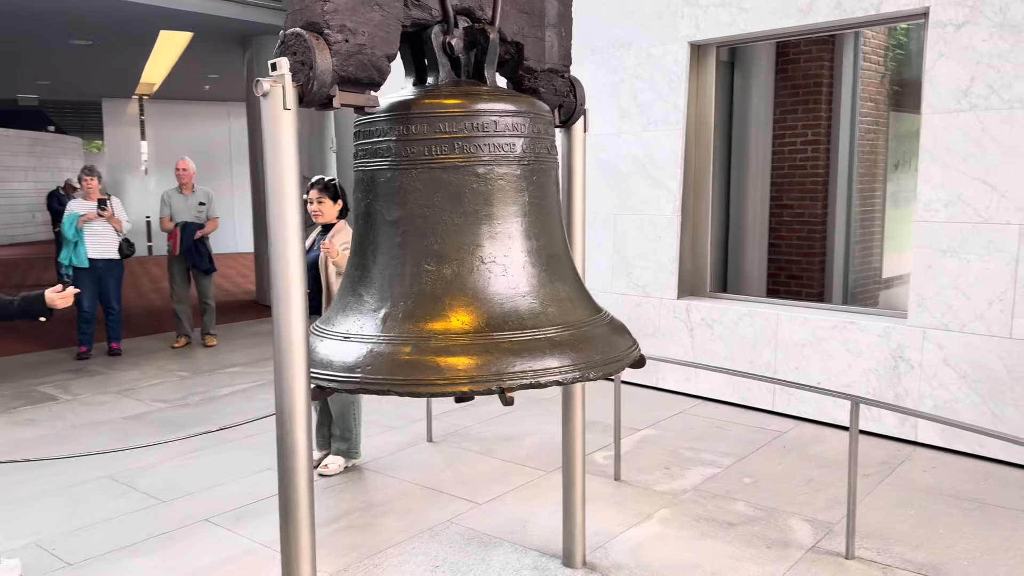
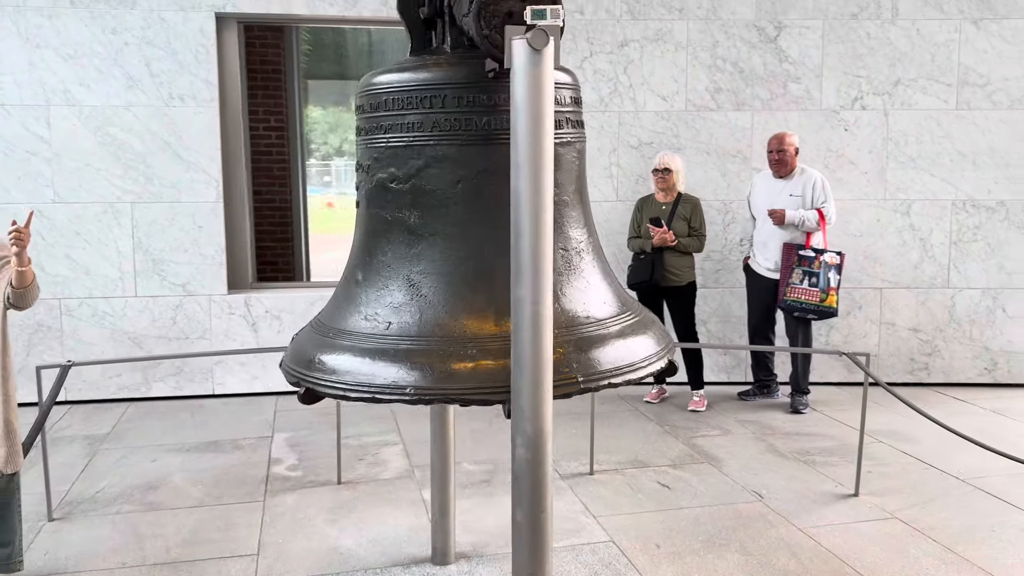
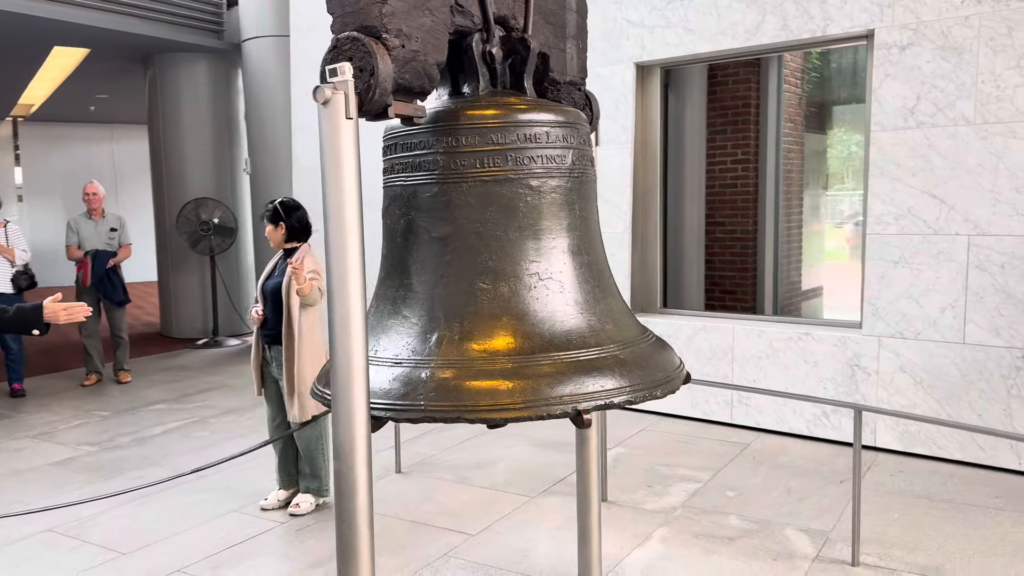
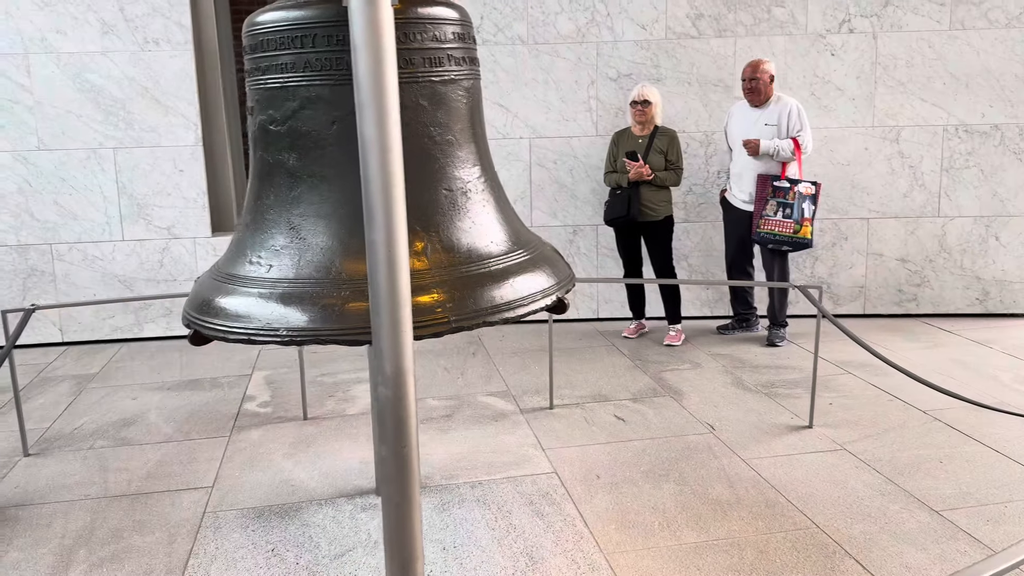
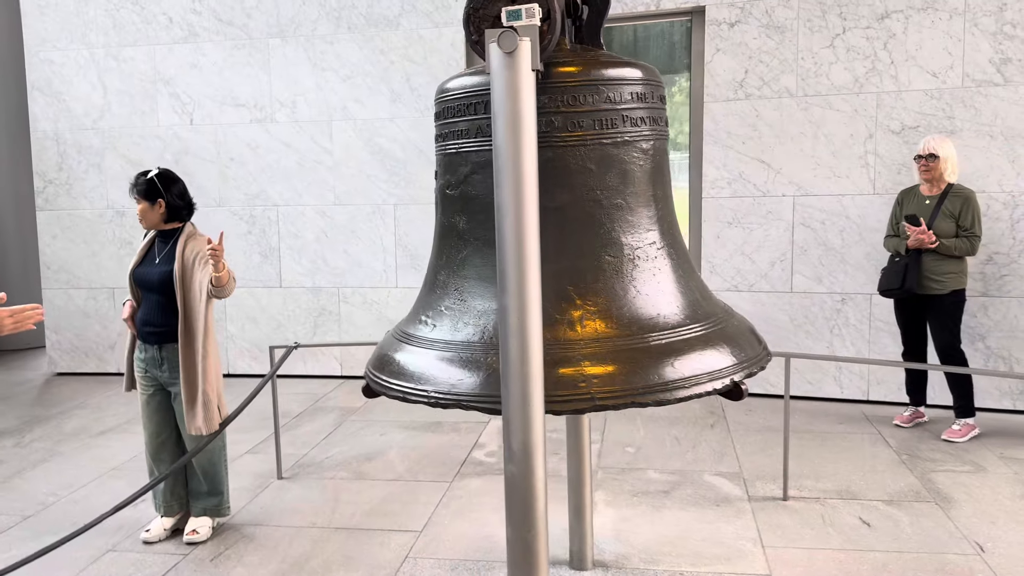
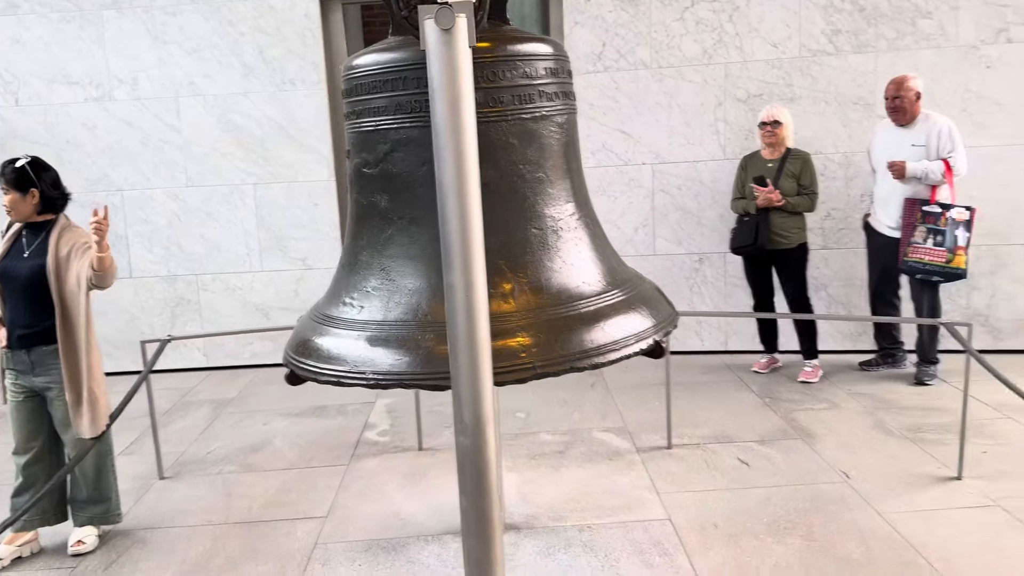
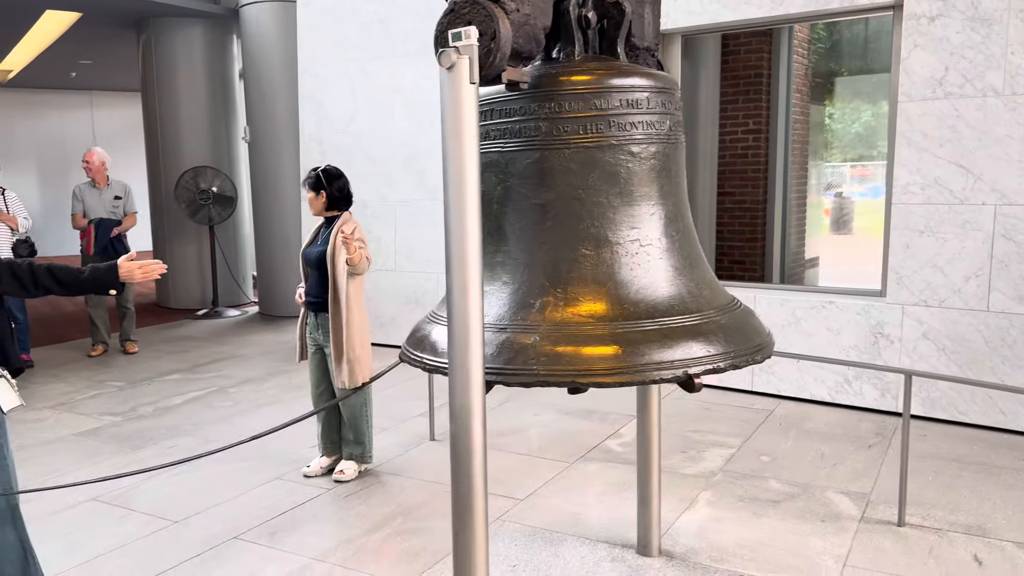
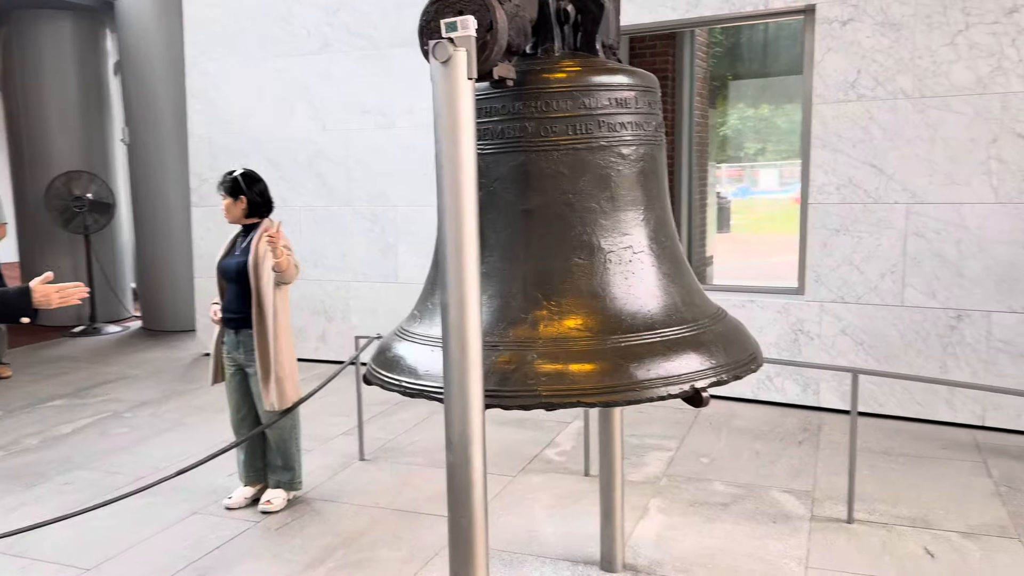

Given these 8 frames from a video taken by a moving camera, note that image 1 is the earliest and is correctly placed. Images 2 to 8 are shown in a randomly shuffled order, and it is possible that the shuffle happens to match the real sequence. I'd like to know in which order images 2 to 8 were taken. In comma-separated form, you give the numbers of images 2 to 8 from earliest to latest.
3, 7, 8, 5, 6, 4, 2
